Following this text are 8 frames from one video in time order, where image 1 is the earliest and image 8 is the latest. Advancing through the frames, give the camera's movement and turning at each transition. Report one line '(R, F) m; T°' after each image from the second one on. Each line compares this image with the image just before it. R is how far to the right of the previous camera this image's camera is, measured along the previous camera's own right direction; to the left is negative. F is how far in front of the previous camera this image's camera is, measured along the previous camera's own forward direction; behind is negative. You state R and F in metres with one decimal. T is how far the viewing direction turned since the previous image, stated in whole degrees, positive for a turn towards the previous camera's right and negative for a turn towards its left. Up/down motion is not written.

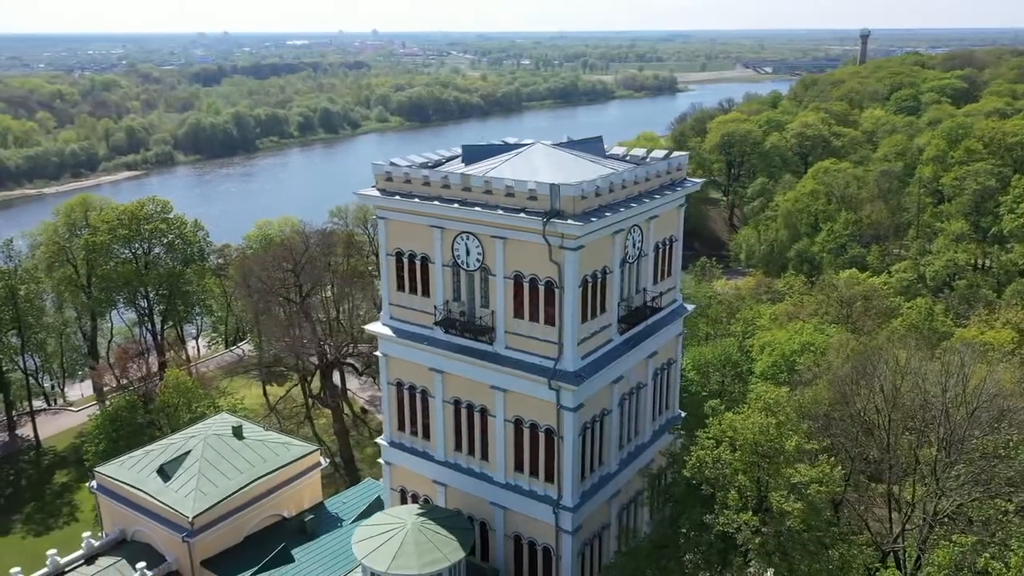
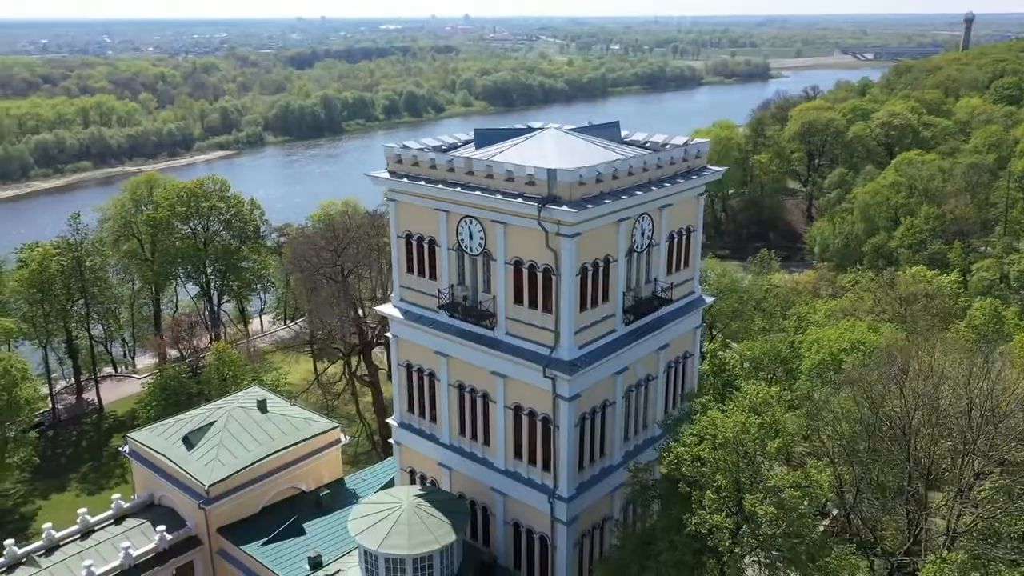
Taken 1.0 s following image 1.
(+2.5, +0.4) m; -6°
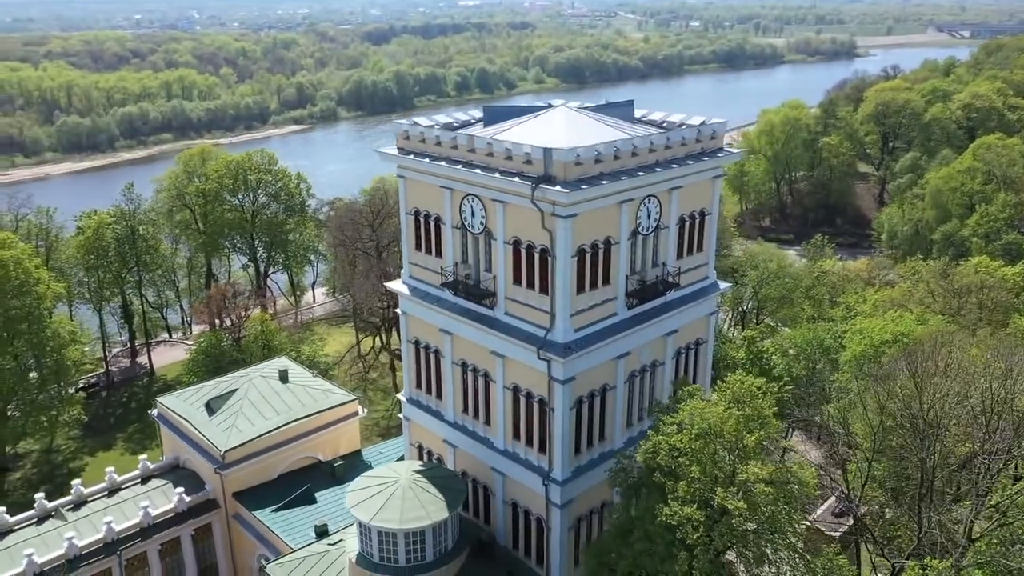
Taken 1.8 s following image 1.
(+2.2, +0.3) m; -5°
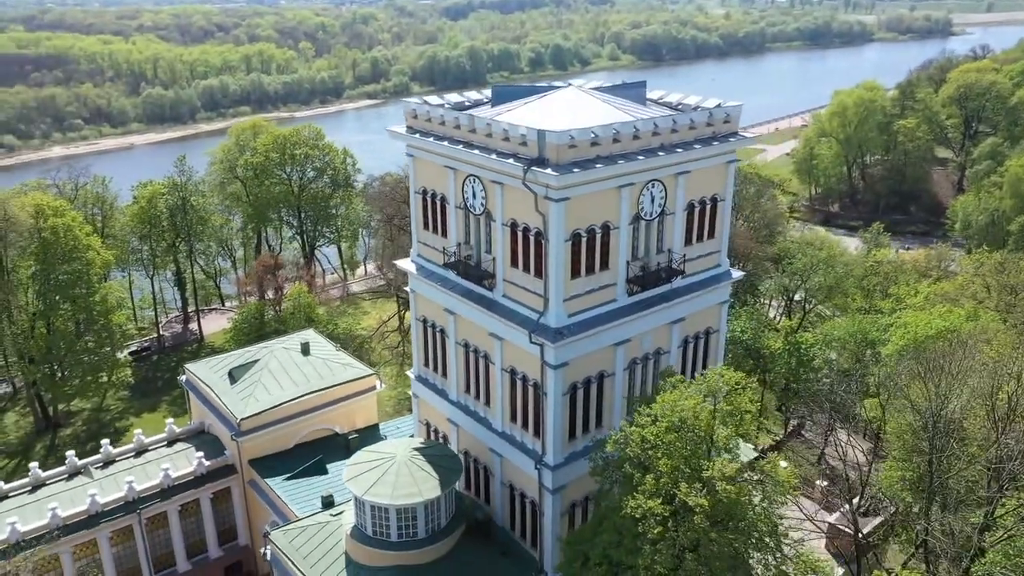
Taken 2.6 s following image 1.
(+2.3, +0.3) m; -5°
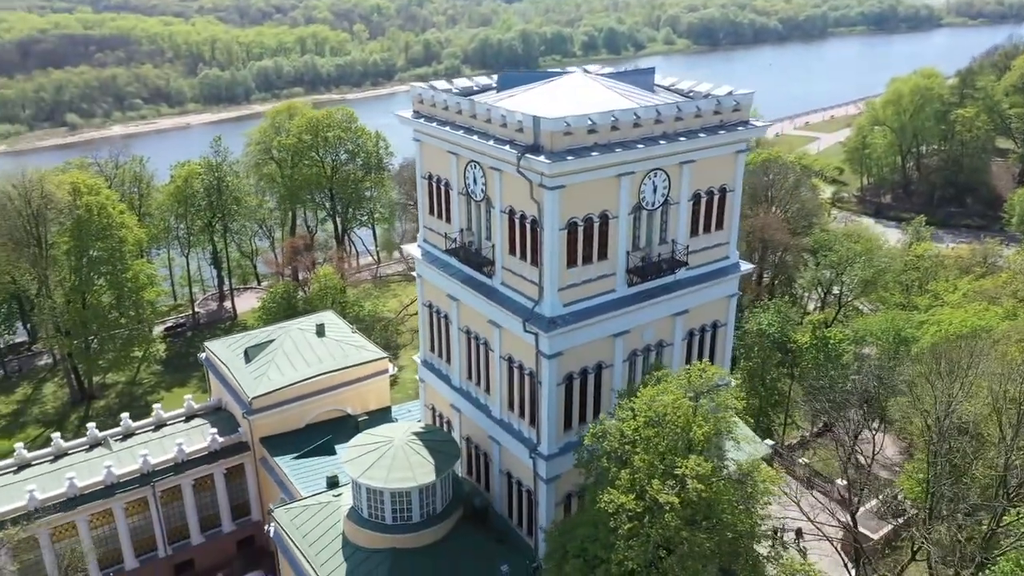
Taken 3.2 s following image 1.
(+1.6, +0.2) m; -4°
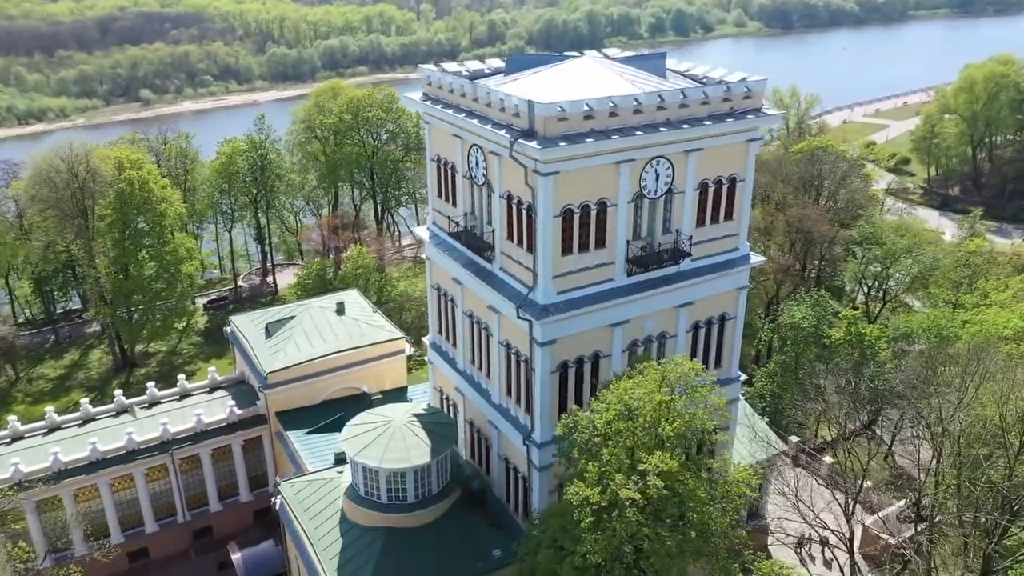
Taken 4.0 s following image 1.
(+1.9, +0.2) m; -4°
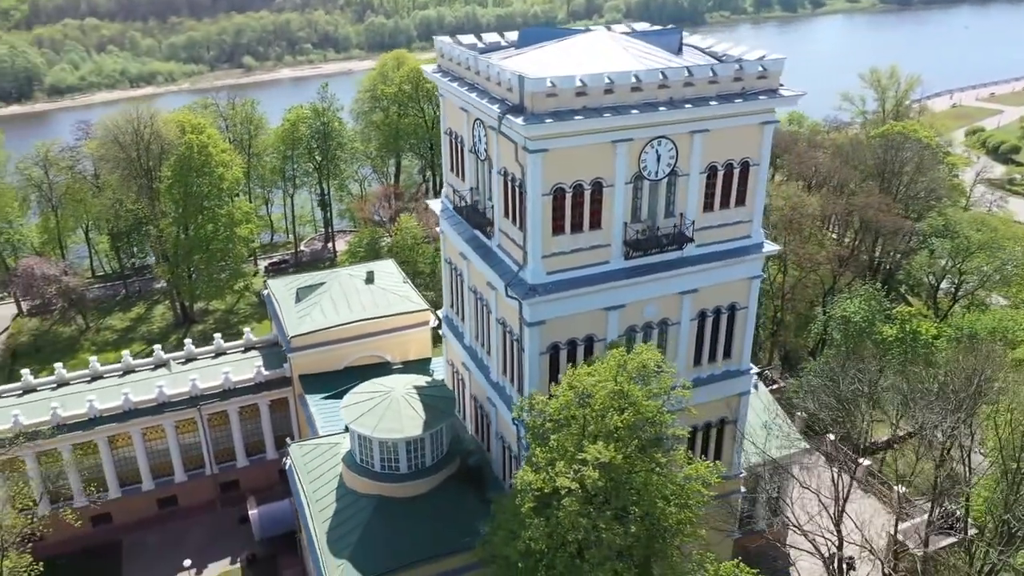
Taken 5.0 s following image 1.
(+2.9, +0.5) m; -6°
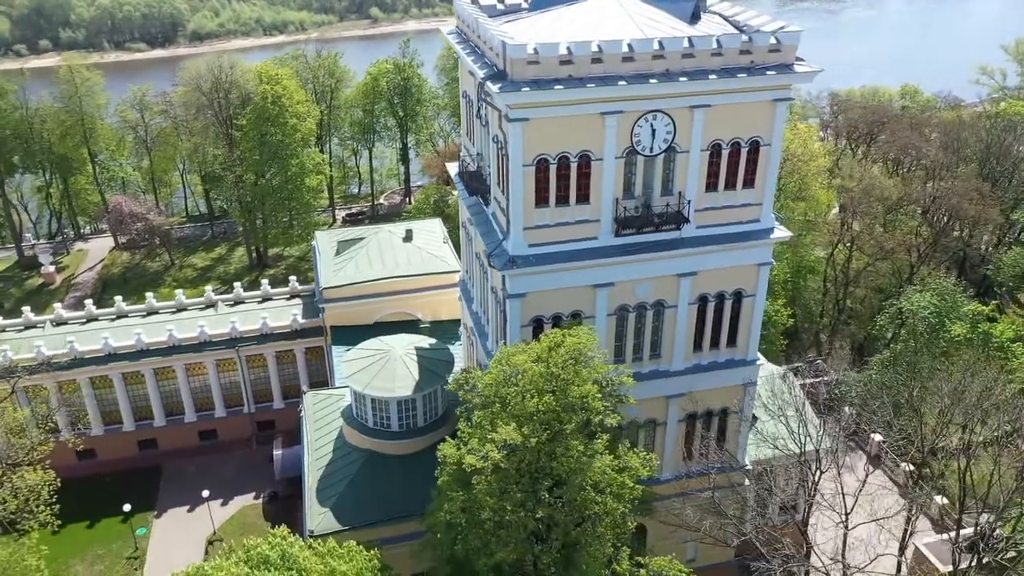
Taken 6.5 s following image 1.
(+3.8, +0.6) m; -8°
